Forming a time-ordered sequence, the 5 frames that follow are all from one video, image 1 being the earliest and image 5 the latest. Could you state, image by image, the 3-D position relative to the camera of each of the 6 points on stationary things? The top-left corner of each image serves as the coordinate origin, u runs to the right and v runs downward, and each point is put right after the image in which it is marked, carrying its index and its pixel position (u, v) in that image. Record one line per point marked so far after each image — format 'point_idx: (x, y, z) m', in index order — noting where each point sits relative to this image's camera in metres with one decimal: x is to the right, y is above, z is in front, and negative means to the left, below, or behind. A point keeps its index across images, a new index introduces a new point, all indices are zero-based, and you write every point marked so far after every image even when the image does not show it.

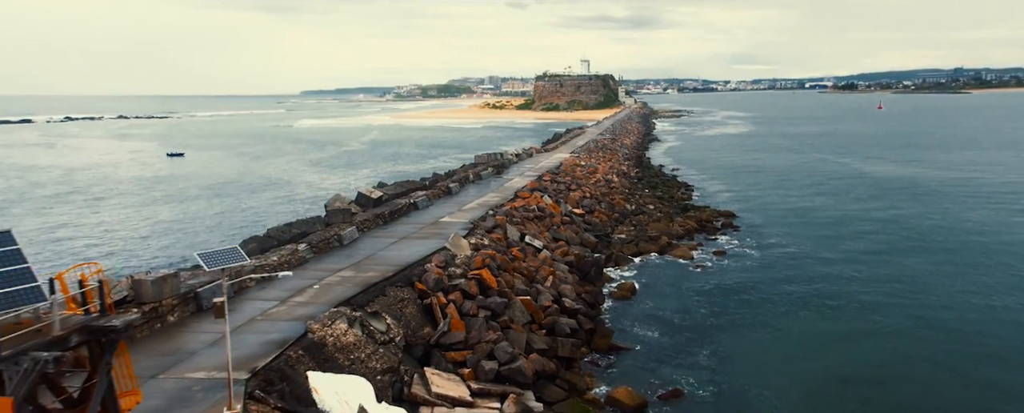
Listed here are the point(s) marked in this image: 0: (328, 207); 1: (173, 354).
0: (-6.6, -0.2, +19.7) m
1: (-5.3, -2.4, +8.8) m
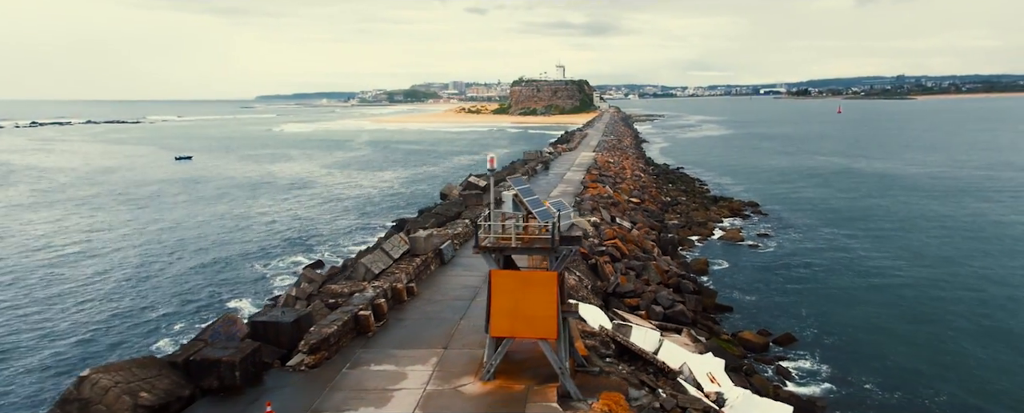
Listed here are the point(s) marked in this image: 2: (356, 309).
0: (-2.6, +0.4, +22.4) m
1: (-0.9, -1.7, +11.6) m
2: (-2.5, -1.7, +9.1) m
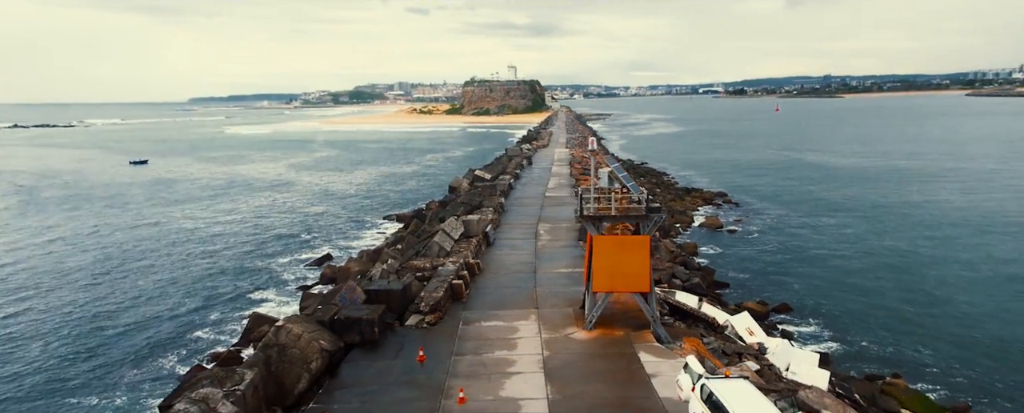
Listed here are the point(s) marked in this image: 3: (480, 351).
0: (-2.3, +0.7, +23.4) m
1: (+0.3, -1.3, +12.7) m
2: (-1.1, -1.3, +10.1) m
3: (-0.4, -2.0, +7.9) m
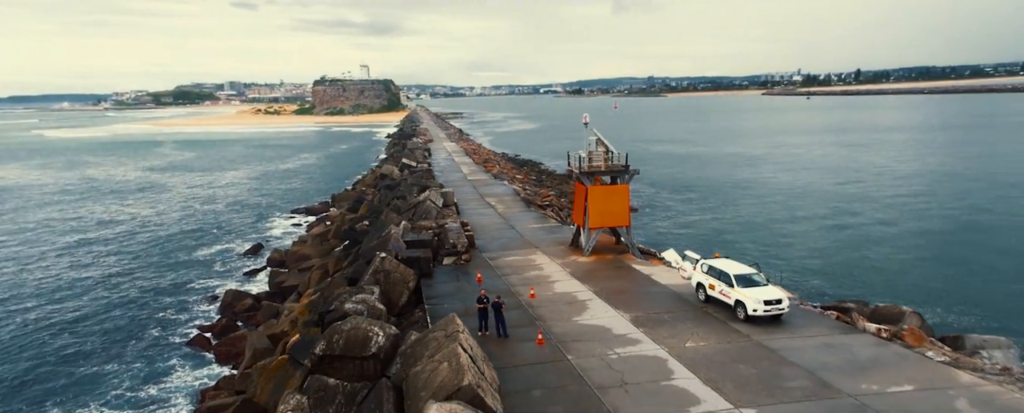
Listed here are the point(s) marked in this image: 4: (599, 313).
0: (-5.6, +1.4, +24.9) m
1: (-0.4, -0.5, +15.2) m
2: (-1.1, -0.6, +12.3) m
3: (+0.1, -1.2, +10.4) m
4: (+1.3, -1.6, +8.3) m
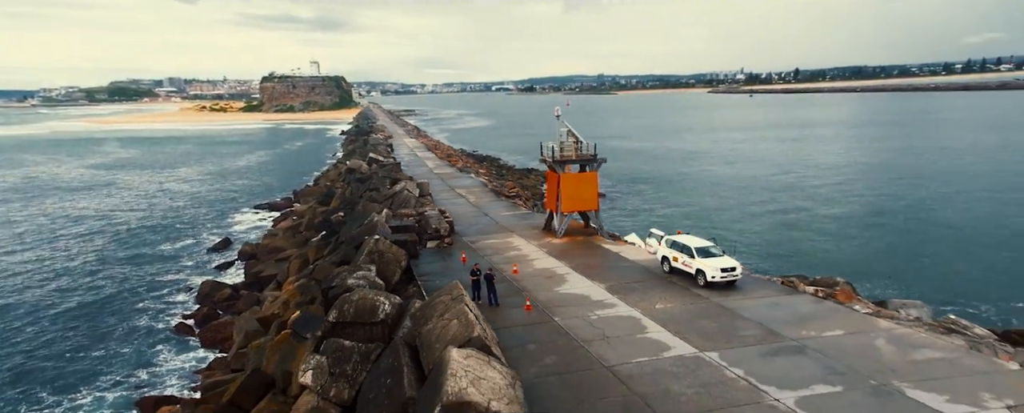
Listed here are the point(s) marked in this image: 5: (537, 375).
0: (-7.1, +1.7, +25.2) m
1: (-1.1, -0.2, +15.9) m
2: (-1.7, -0.3, +13.1) m
3: (-0.3, -0.9, +11.2) m
4: (+1.1, -1.3, +9.2) m
5: (+0.3, -1.8, +6.1) m
